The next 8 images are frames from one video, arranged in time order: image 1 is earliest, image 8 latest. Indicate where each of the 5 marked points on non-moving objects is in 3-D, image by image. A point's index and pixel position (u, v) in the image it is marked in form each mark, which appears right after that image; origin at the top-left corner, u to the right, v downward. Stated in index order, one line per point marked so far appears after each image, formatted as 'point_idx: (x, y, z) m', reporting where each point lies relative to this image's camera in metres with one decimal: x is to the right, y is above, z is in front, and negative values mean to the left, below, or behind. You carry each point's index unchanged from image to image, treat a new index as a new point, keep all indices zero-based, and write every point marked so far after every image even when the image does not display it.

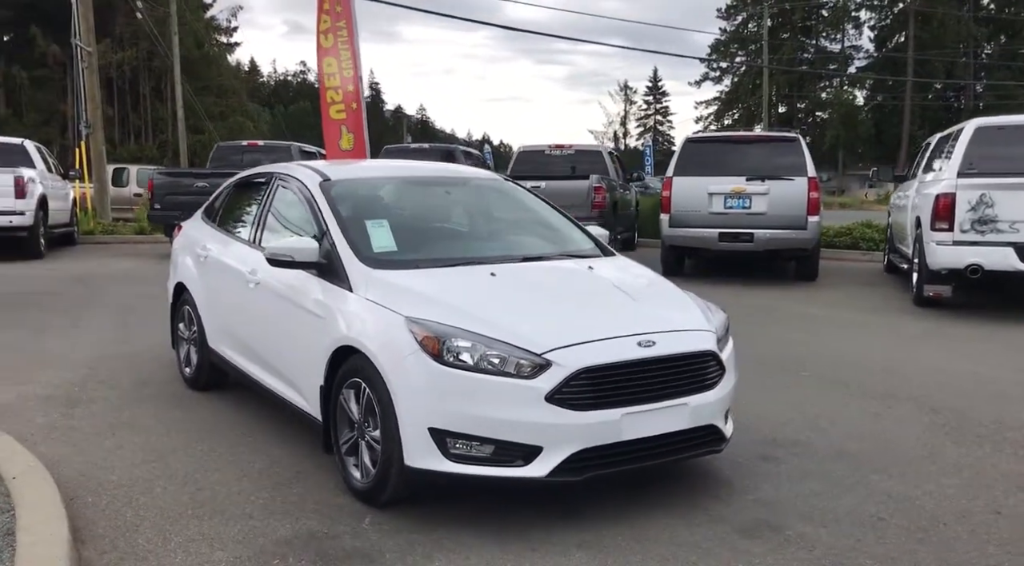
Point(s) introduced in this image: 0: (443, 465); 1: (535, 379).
0: (-0.3, -0.8, +4.1) m
1: (+0.1, -0.4, +4.0) m
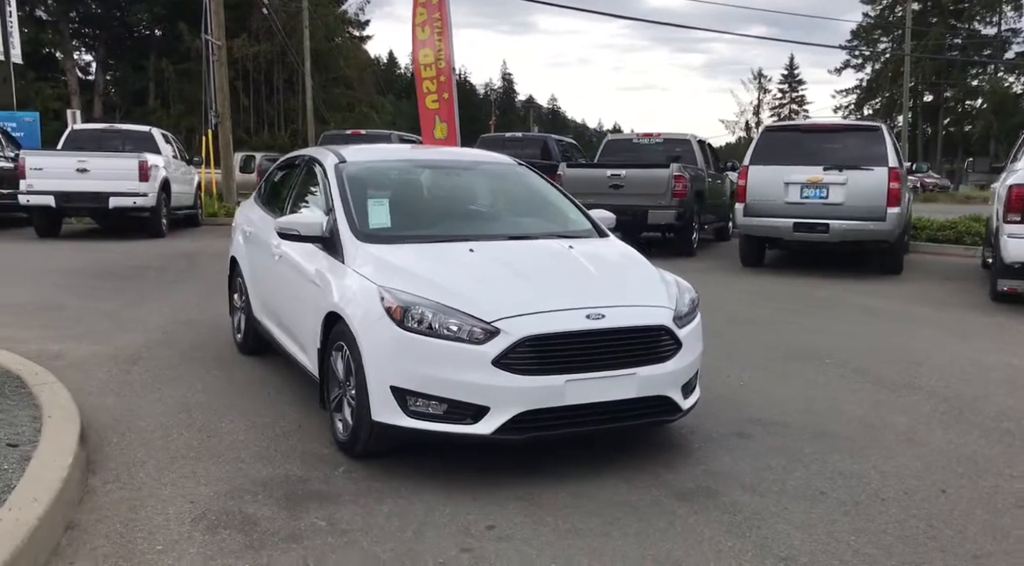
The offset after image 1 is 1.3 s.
0: (-0.5, -0.7, +4.5) m
1: (-0.1, -0.3, +4.3) m
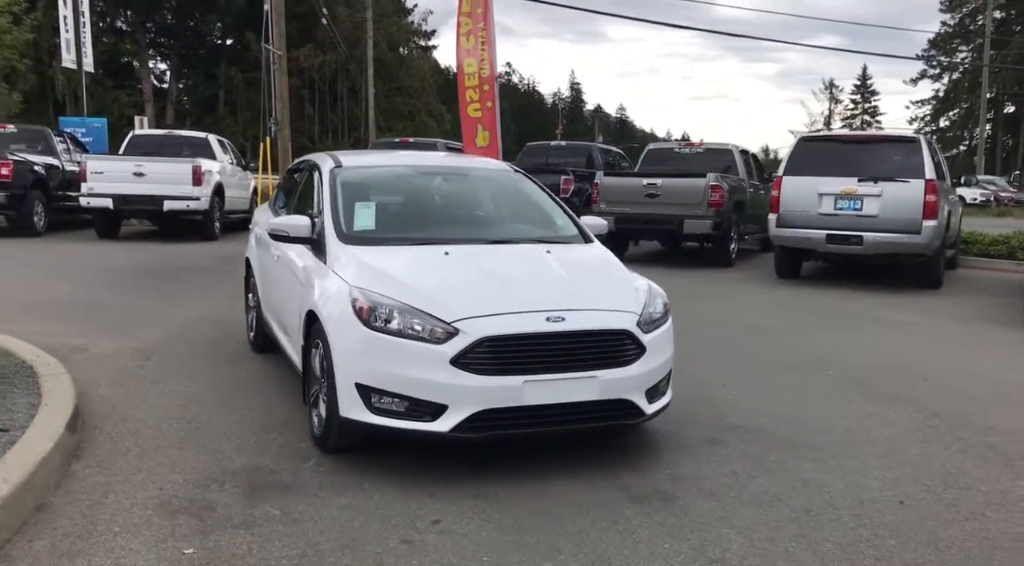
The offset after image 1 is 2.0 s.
0: (-0.7, -0.7, +4.6) m
1: (-0.3, -0.3, +4.5) m
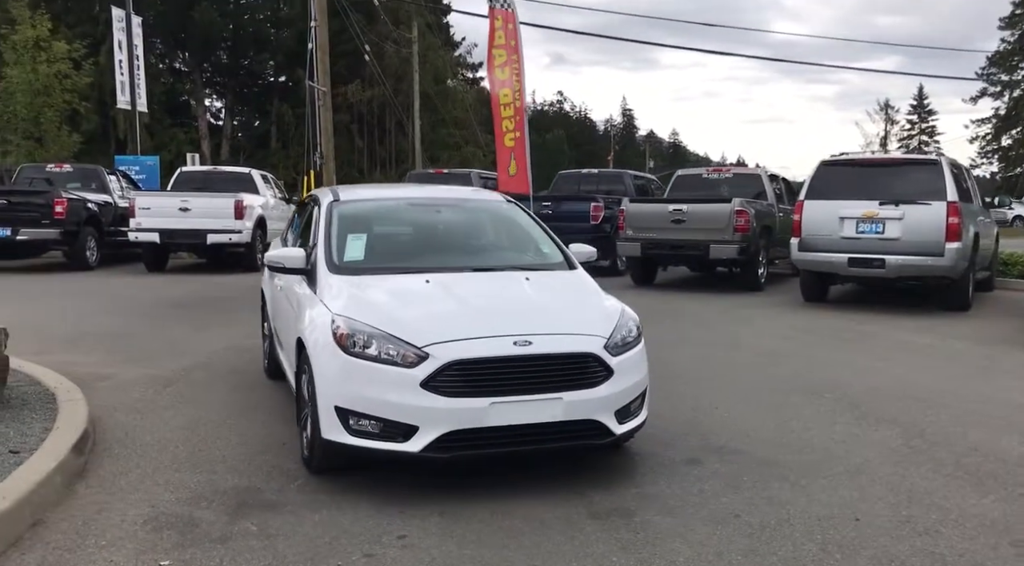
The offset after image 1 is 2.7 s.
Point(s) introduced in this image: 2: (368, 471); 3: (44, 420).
0: (-0.9, -0.8, +4.9) m
1: (-0.5, -0.4, +4.7) m
2: (-0.8, -1.1, +5.2) m
3: (-3.0, -0.9, +5.8) m
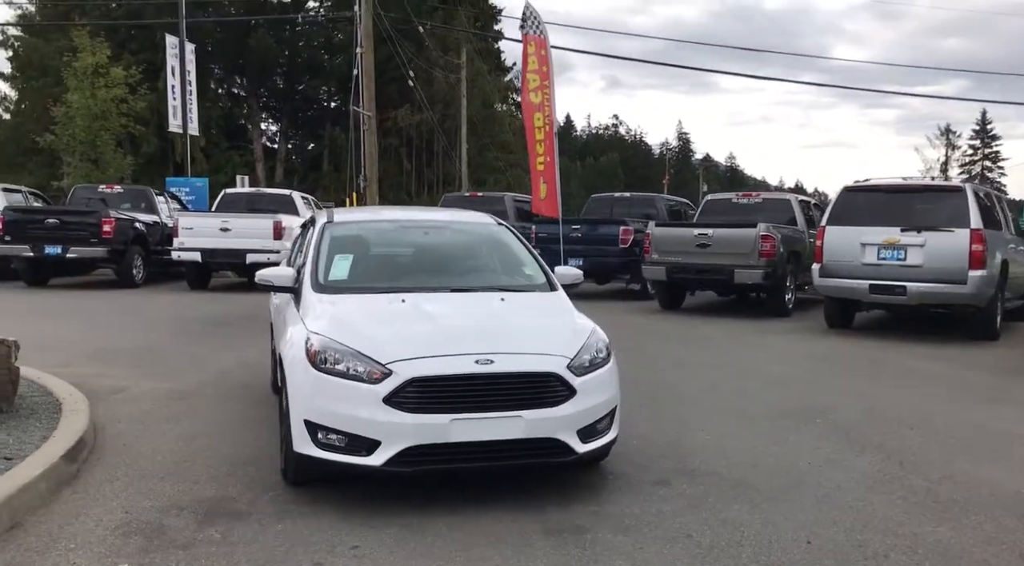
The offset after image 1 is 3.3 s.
0: (-1.1, -0.9, +5.0) m
1: (-0.7, -0.5, +4.9) m
2: (-1.0, -1.2, +5.4) m
3: (-3.1, -1.0, +6.1) m
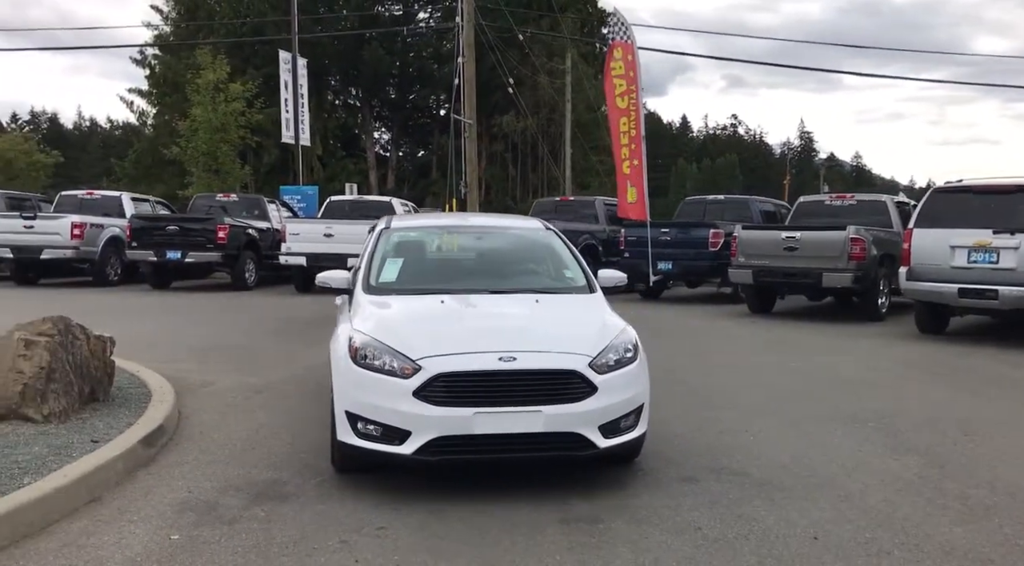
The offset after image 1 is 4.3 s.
0: (-1.0, -0.9, +5.5) m
1: (-0.6, -0.6, +5.2) m
2: (-0.8, -1.2, +5.8) m
3: (-2.8, -1.0, +6.8) m
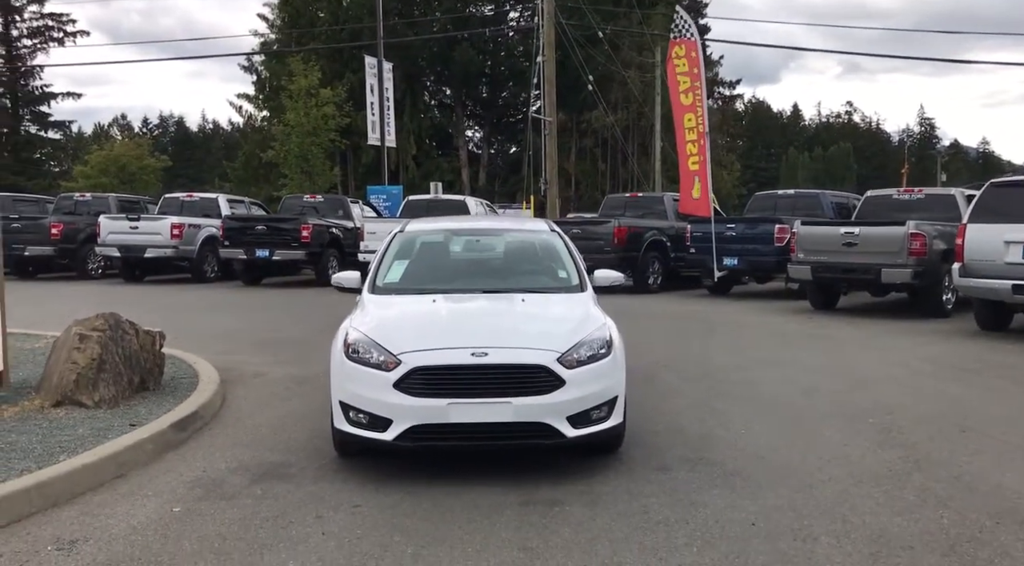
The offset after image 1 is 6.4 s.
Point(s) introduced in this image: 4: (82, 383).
0: (-1.1, -0.9, +6.0) m
1: (-0.8, -0.6, +5.7) m
2: (-0.9, -1.2, +6.3) m
3: (-2.8, -1.0, +7.5) m
4: (-3.4, -0.8, +7.3) m
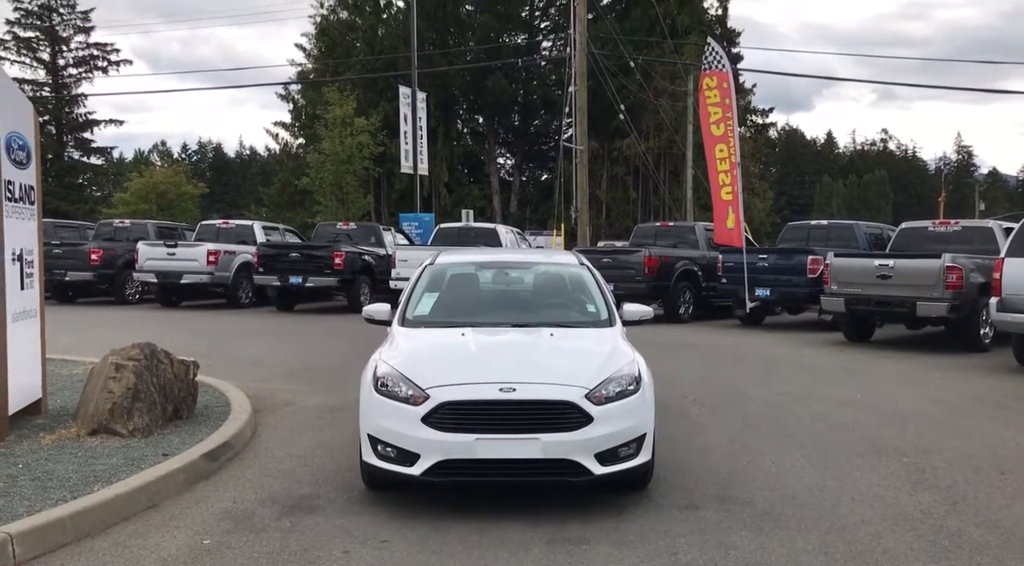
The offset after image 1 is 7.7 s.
0: (-0.9, -1.2, +6.0) m
1: (-0.6, -0.8, +5.7) m
2: (-0.7, -1.4, +6.3) m
3: (-2.6, -1.3, +7.6) m
4: (-3.2, -1.1, +7.4) m
